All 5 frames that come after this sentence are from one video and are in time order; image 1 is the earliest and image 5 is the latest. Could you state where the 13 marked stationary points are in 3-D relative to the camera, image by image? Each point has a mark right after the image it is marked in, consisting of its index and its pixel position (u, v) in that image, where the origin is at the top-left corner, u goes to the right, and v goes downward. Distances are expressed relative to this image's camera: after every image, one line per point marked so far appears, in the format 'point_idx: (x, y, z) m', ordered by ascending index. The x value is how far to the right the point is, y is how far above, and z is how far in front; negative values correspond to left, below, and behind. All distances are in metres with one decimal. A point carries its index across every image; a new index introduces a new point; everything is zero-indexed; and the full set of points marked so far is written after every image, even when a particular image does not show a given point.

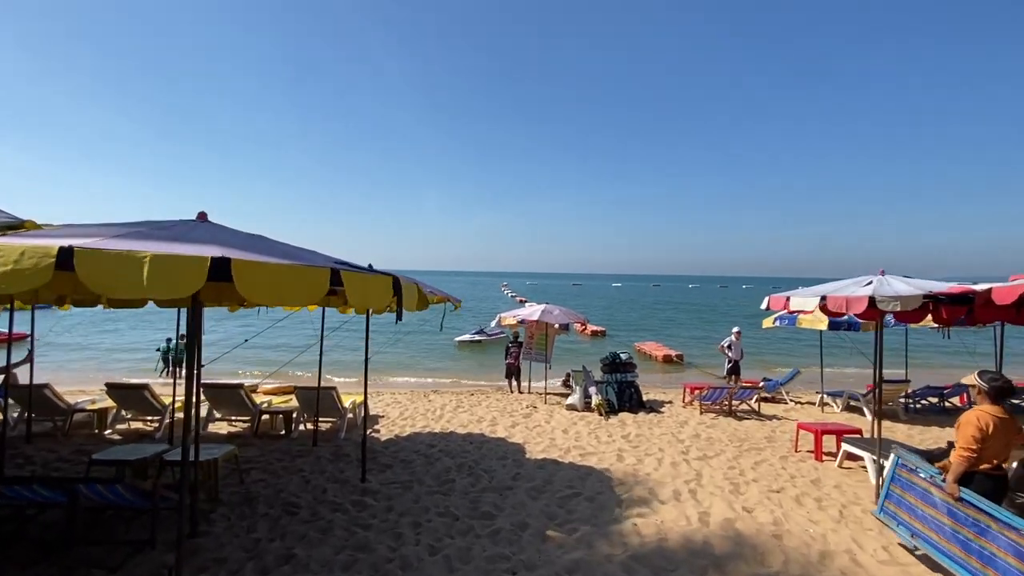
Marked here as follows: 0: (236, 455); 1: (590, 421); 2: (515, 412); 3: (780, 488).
0: (-3.4, -2.1, +6.0) m
1: (+1.5, -2.6, +9.4) m
2: (+0.1, -2.6, +10.3) m
3: (+3.3, -2.5, +6.0) m
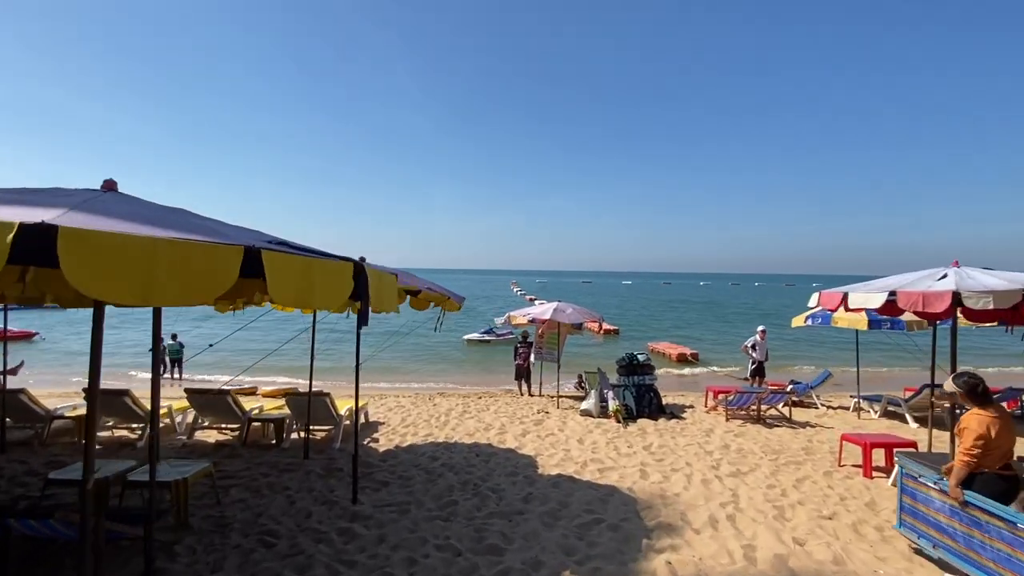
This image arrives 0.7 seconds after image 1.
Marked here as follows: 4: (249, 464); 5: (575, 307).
0: (-3.3, -2.0, +5.3) m
1: (+1.7, -2.5, +8.6) m
2: (+0.3, -2.6, +9.6) m
3: (+3.5, -2.4, +5.3) m
4: (-3.6, -2.4, +6.7) m
5: (+1.4, -0.4, +10.5) m
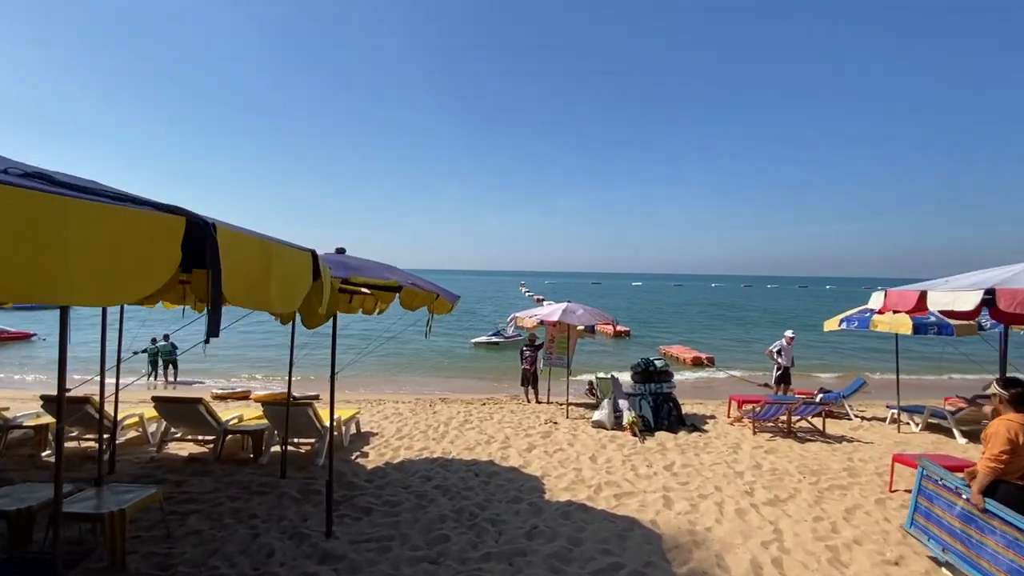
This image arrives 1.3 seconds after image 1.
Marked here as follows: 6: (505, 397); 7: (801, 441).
0: (-3.3, -2.0, +4.6) m
1: (+1.8, -2.5, +7.8) m
2: (+0.3, -2.6, +8.8) m
3: (+3.5, -2.4, +4.4) m
4: (-3.6, -2.4, +5.9) m
5: (+1.5, -0.4, +9.7) m
6: (-0.2, -2.9, +12.9) m
7: (+5.1, -2.7, +8.5) m
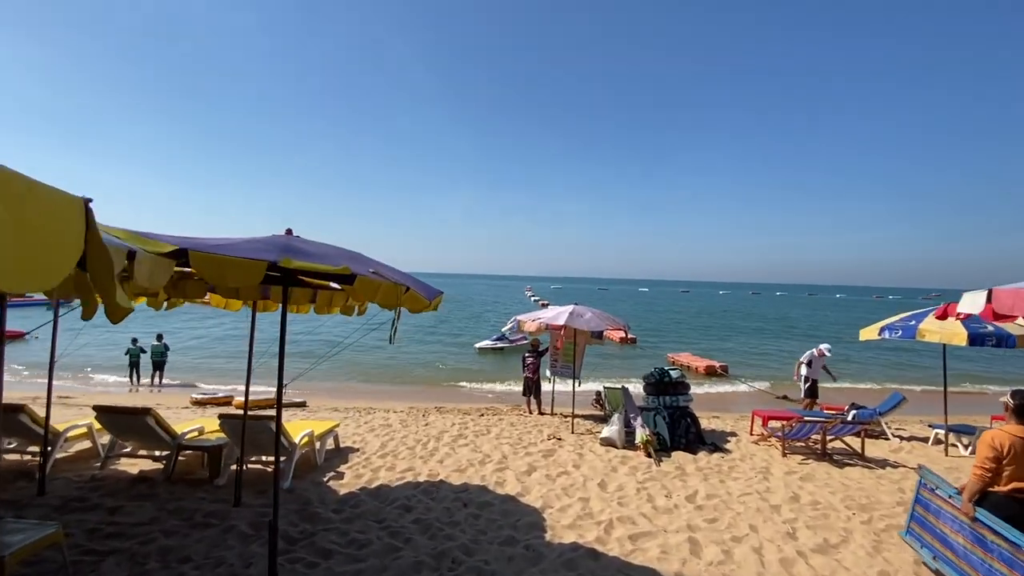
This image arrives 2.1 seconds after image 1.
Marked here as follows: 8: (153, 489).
0: (-3.4, -1.9, +3.7) m
1: (+1.7, -2.5, +6.8) m
2: (+0.3, -2.6, +7.8) m
3: (+3.4, -2.4, +3.4) m
4: (-3.6, -2.3, +5.0) m
5: (+1.5, -0.4, +8.7) m
6: (-0.2, -2.9, +11.9) m
7: (+5.0, -2.7, +7.5) m
8: (-4.1, -2.3, +5.6) m
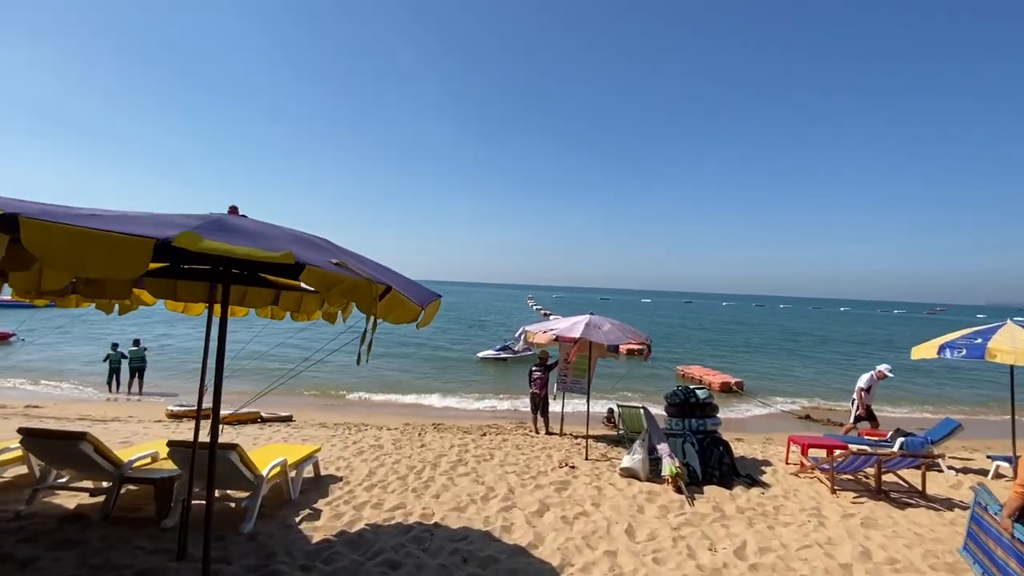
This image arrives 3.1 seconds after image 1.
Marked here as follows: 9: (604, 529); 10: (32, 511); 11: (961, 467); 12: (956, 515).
0: (-3.3, -1.9, +2.7) m
1: (+1.8, -2.6, +5.8) m
2: (+0.4, -2.7, +6.8) m
3: (+3.5, -2.5, +2.3) m
4: (-3.6, -2.3, +4.0) m
5: (+1.6, -0.5, +7.7) m
6: (-0.1, -3.1, +10.9) m
7: (+5.1, -2.9, +6.4) m
8: (-4.0, -2.3, +4.6) m
9: (+1.0, -2.5, +5.1) m
10: (-4.9, -2.3, +5.0) m
11: (+8.0, -3.2, +8.7) m
12: (+5.7, -2.9, +6.2) m
